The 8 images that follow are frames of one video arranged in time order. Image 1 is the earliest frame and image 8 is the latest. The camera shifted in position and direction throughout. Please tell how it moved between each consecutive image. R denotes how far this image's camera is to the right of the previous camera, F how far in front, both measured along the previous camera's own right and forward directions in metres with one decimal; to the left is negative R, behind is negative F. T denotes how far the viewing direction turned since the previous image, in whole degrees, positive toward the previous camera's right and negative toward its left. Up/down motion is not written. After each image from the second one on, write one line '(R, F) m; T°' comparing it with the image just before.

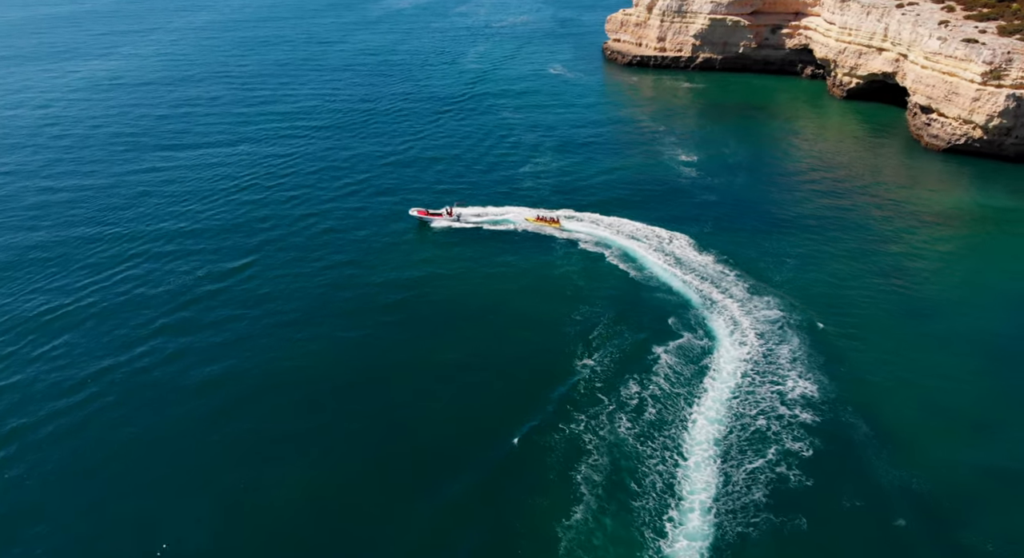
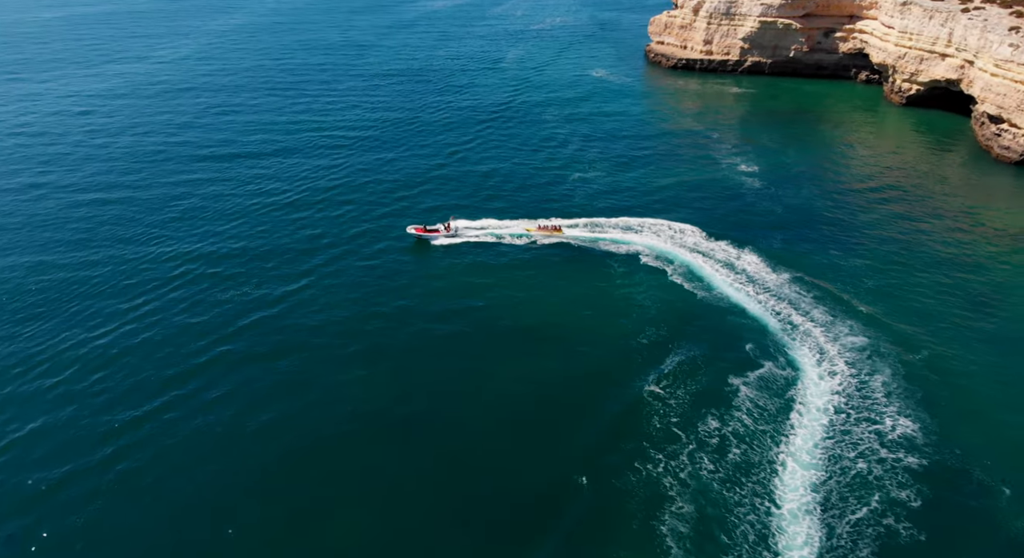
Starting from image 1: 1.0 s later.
(-4.0, +4.0) m; -1°
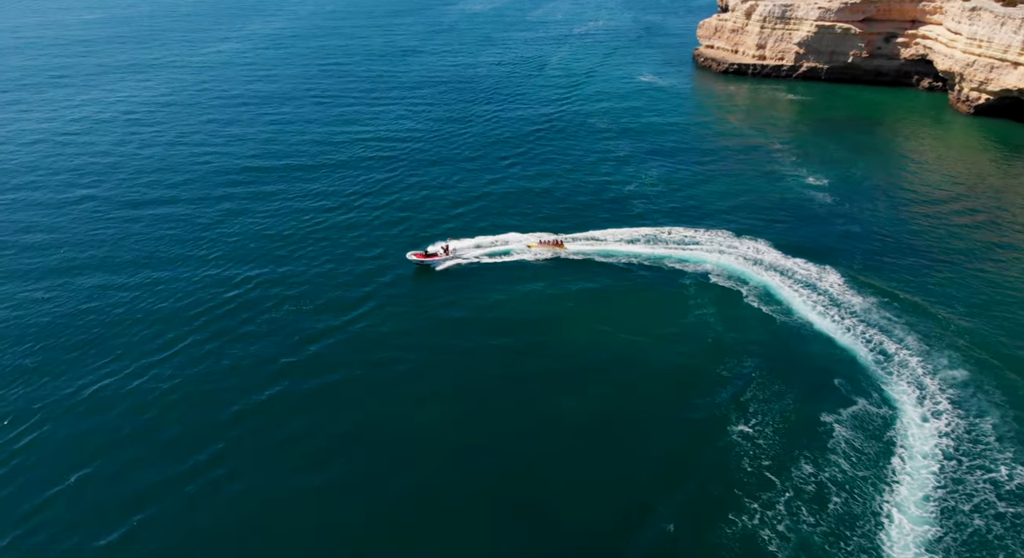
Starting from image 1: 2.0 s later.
(-4.0, +3.6) m; -1°
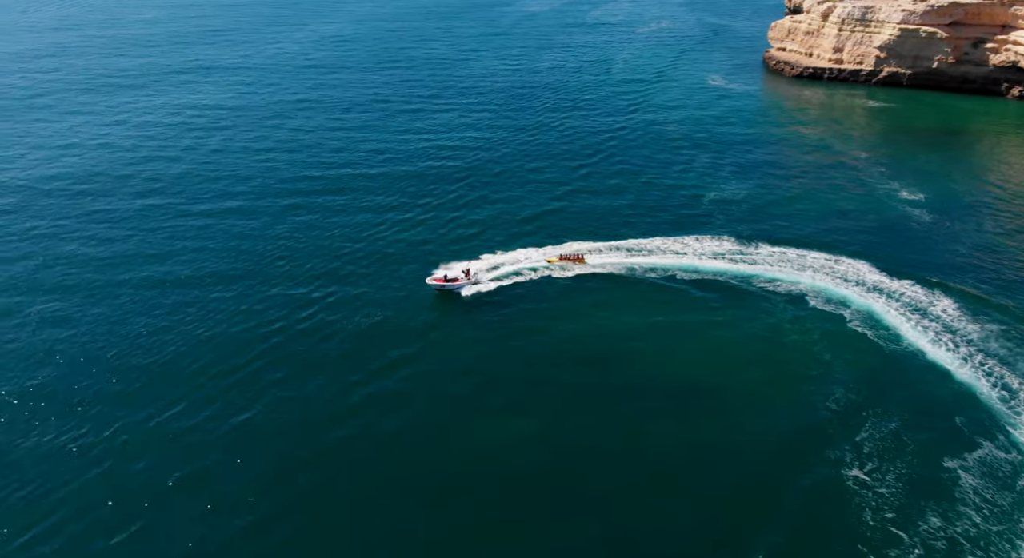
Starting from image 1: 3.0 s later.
(-4.0, +3.1) m; -2°
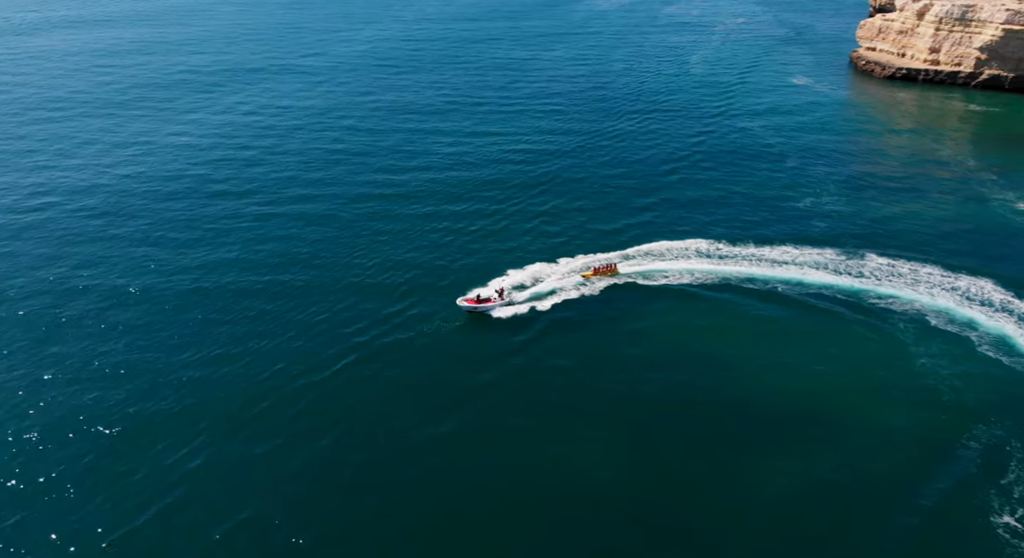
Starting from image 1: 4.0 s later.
(-3.8, +3.1) m; -3°
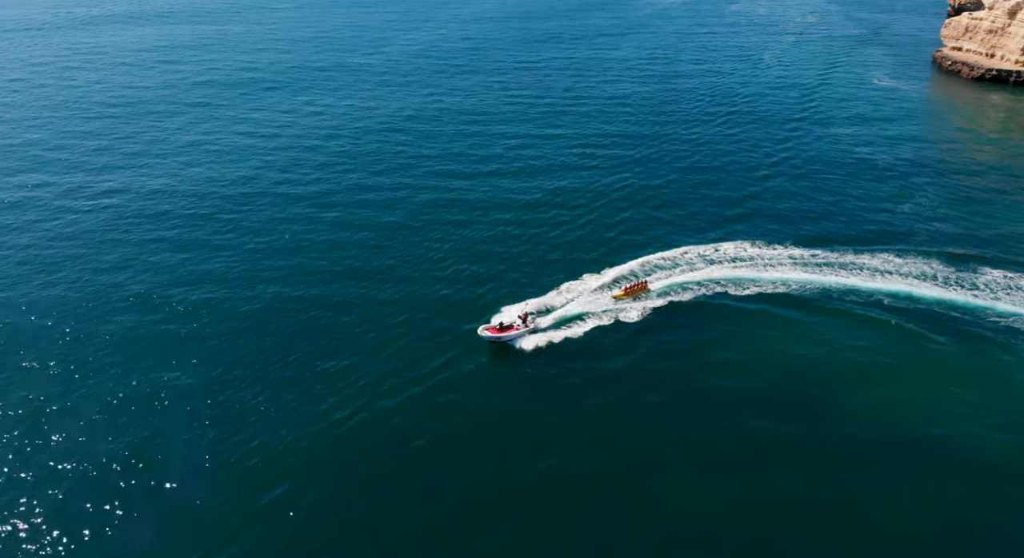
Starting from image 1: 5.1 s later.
(-4.6, +2.7) m; -2°
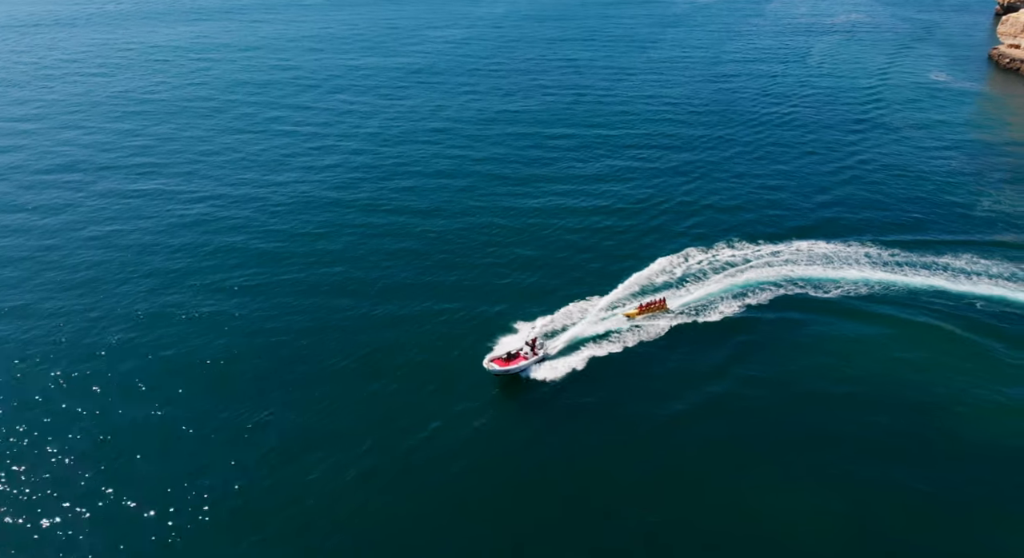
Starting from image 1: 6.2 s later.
(-4.8, +3.0) m; 0°
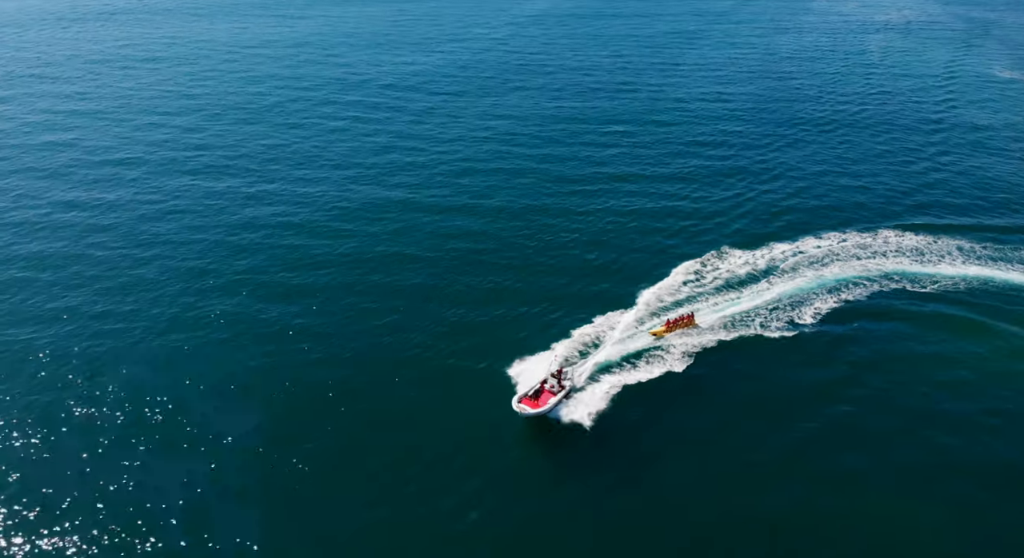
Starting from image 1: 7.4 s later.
(-6.2, +1.6) m; 0°
